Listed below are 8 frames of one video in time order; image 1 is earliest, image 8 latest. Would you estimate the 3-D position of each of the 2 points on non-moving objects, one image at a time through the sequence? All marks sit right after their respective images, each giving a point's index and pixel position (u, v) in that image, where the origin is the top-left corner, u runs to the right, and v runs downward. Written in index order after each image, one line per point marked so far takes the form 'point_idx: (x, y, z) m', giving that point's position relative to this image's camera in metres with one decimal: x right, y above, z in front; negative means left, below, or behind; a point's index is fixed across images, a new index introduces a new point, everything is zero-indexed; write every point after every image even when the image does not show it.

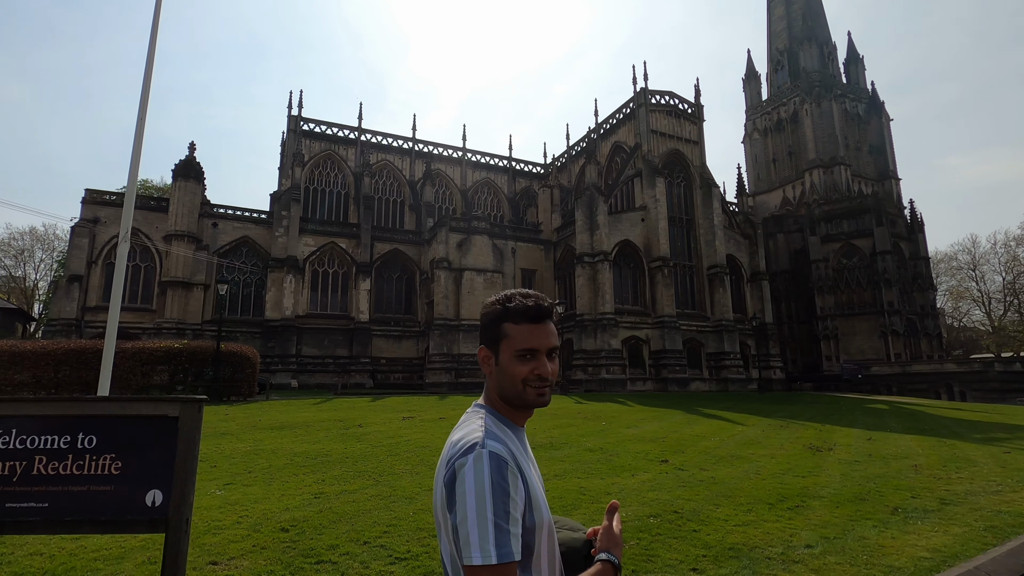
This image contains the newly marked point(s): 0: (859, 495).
0: (+3.6, -2.2, +5.6) m
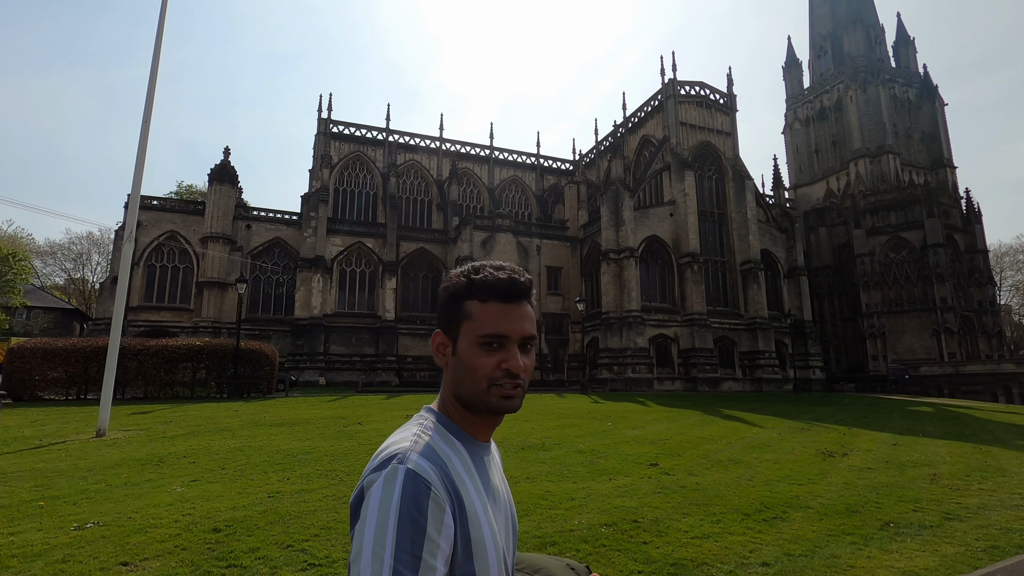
0: (+3.2, -2.1, +5.1) m
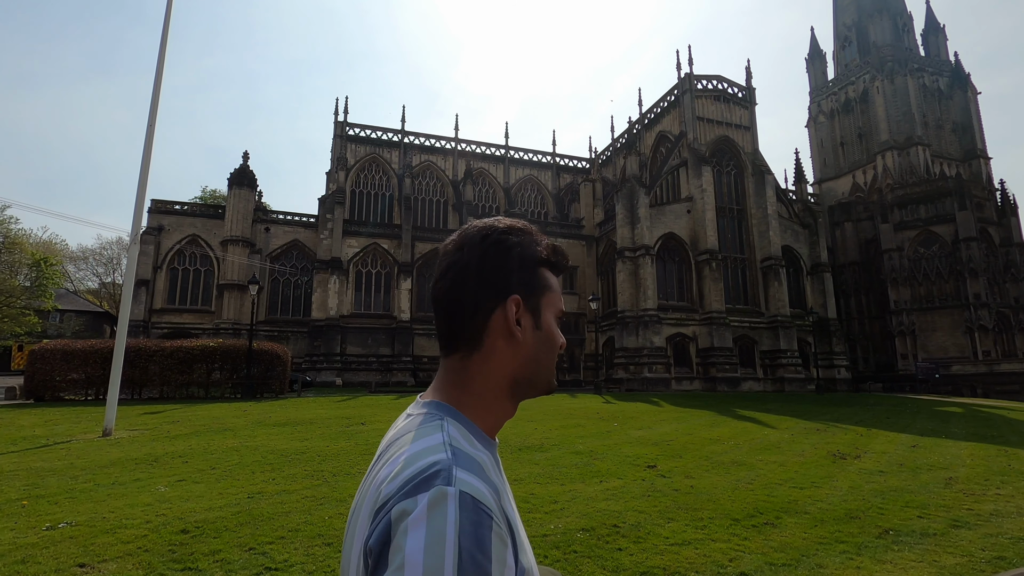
0: (+3.0, -2.0, +4.8) m
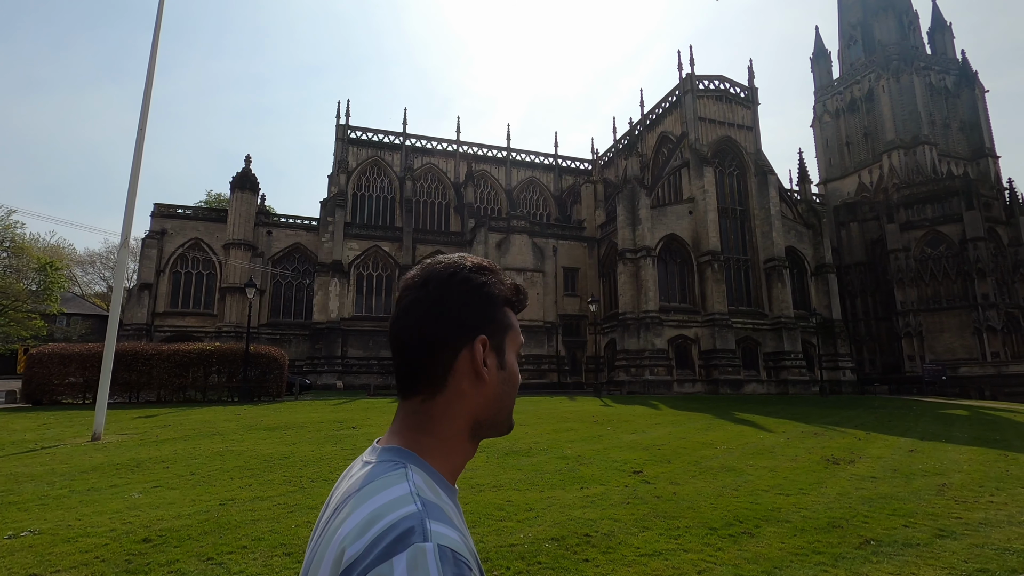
0: (+2.8, -2.0, +4.6) m
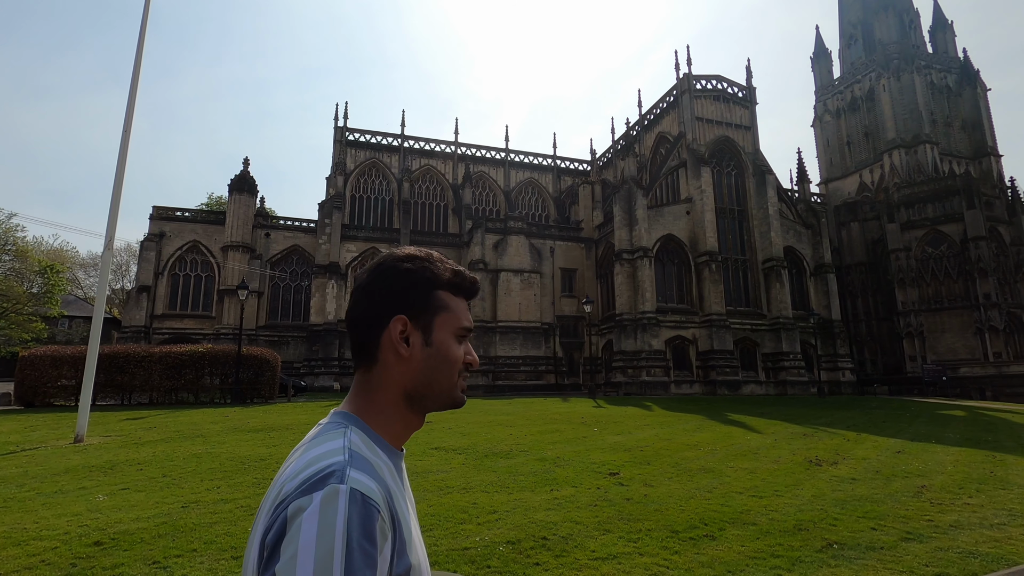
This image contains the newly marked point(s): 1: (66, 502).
0: (+2.5, -2.0, +4.6) m
1: (-4.4, -2.1, +5.3) m
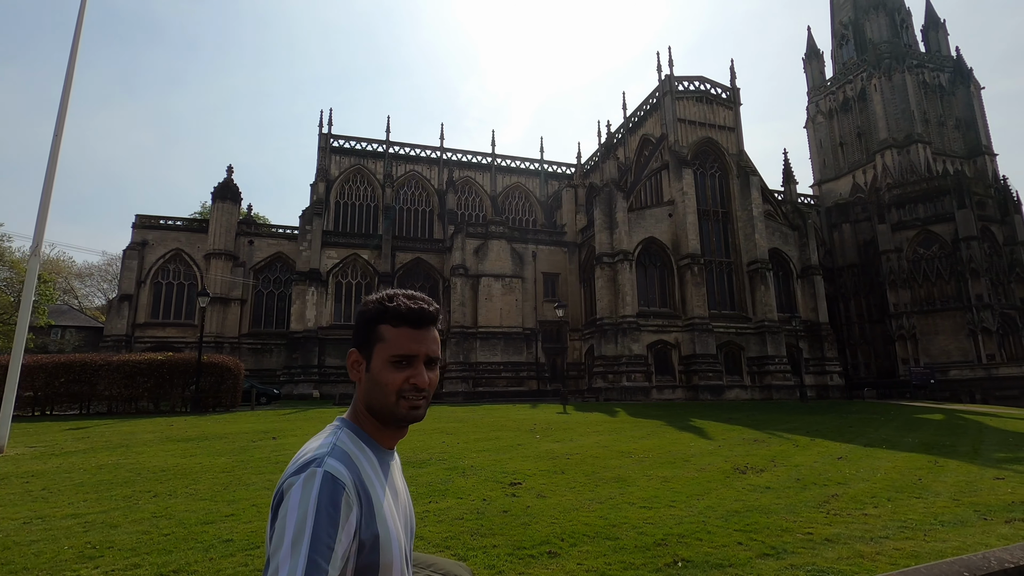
0: (+1.2, -2.0, +4.2) m
1: (-5.6, -2.1, +5.0) m
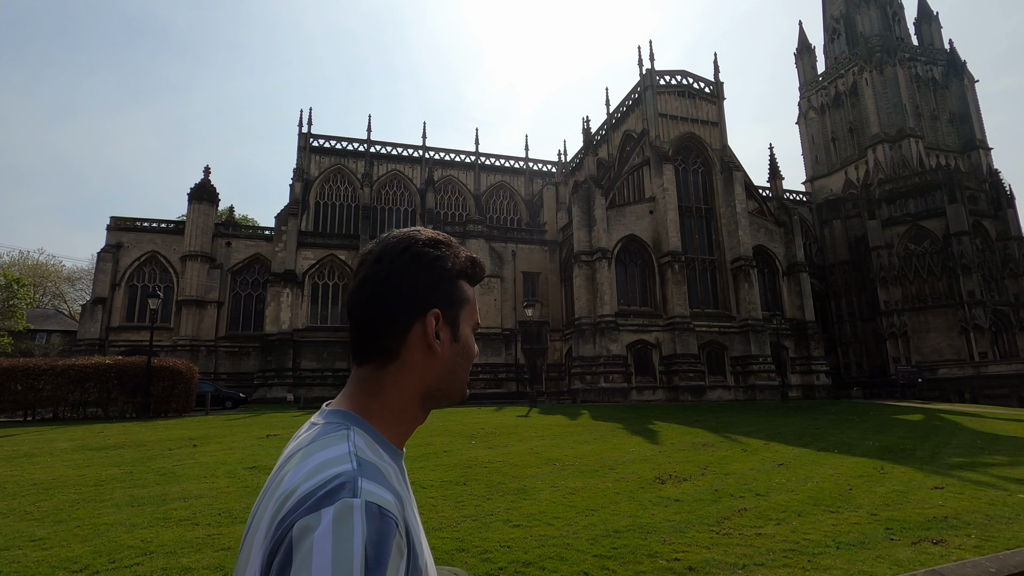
0: (0.0, -1.9, +3.6) m
1: (-6.8, -2.1, +4.5) m
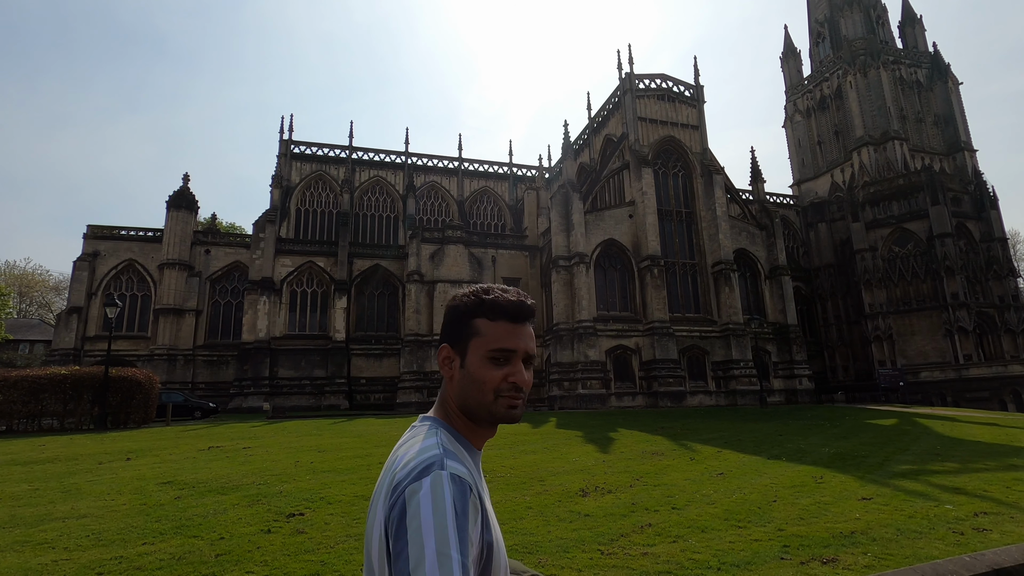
0: (-1.0, -1.9, +3.3) m
1: (-7.8, -2.2, +4.2) m
